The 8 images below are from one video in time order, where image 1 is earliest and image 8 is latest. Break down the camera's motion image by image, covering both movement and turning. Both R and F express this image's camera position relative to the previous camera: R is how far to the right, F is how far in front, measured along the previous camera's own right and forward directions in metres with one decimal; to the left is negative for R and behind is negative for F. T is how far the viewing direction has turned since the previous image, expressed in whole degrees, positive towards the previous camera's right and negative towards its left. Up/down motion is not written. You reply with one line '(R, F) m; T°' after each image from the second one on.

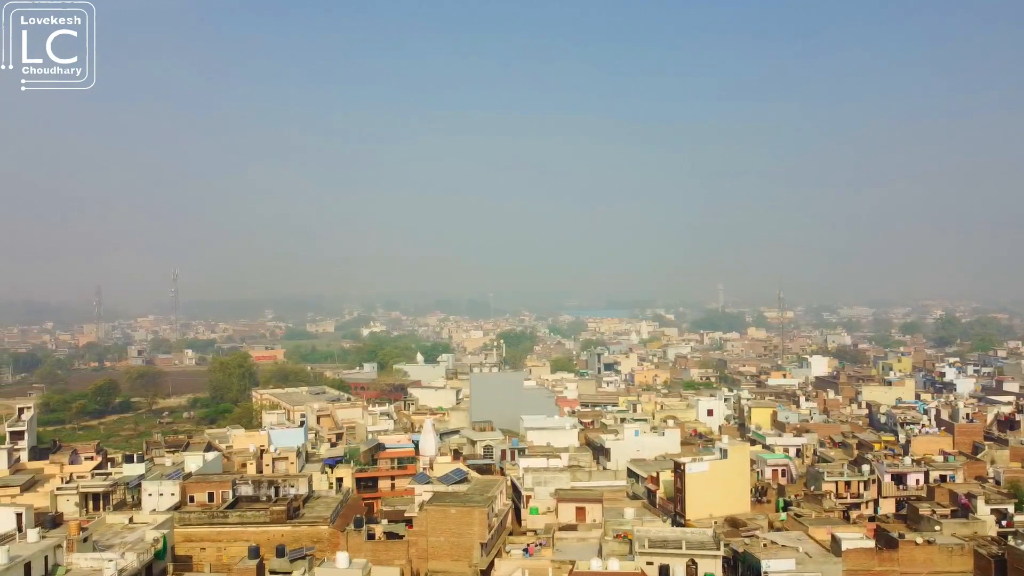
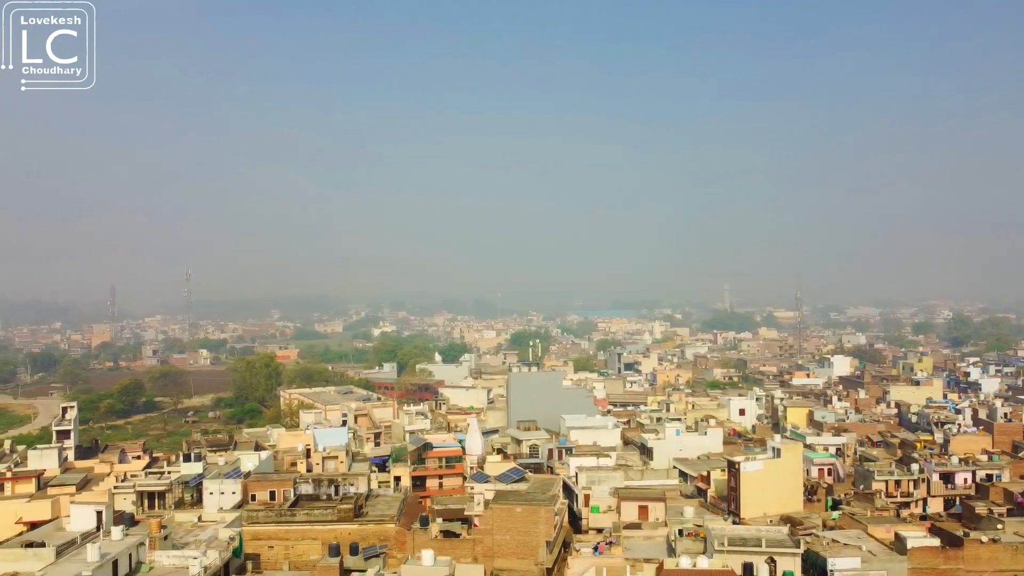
(-1.4, -0.1) m; 0°
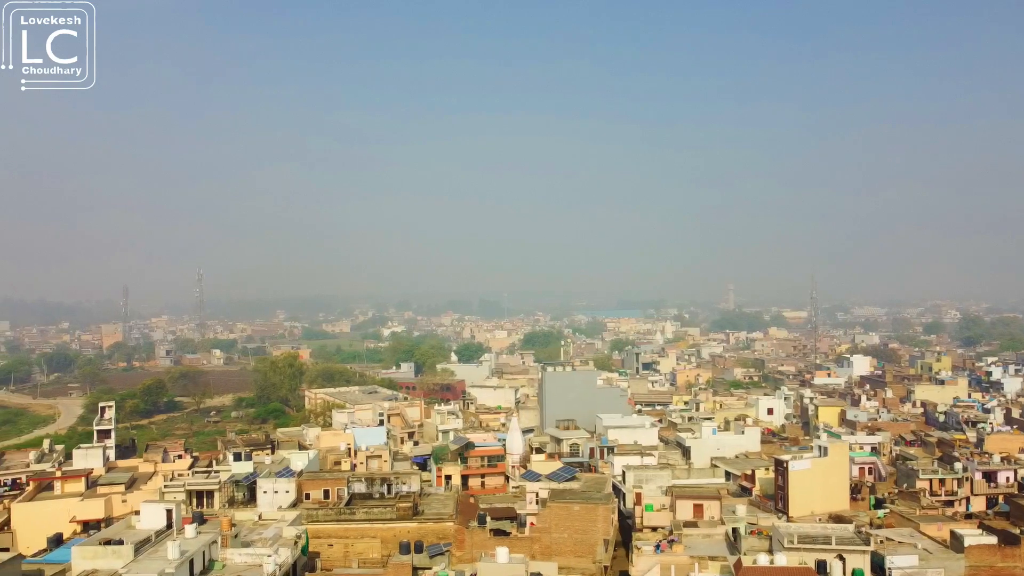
(-1.2, -0.1) m; 0°
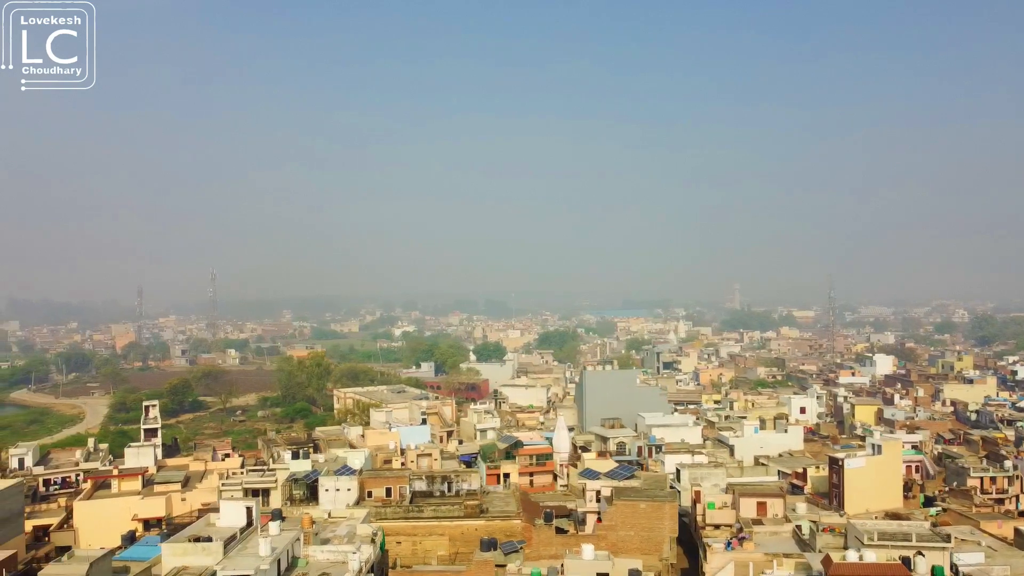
(-1.4, -0.1) m; 0°
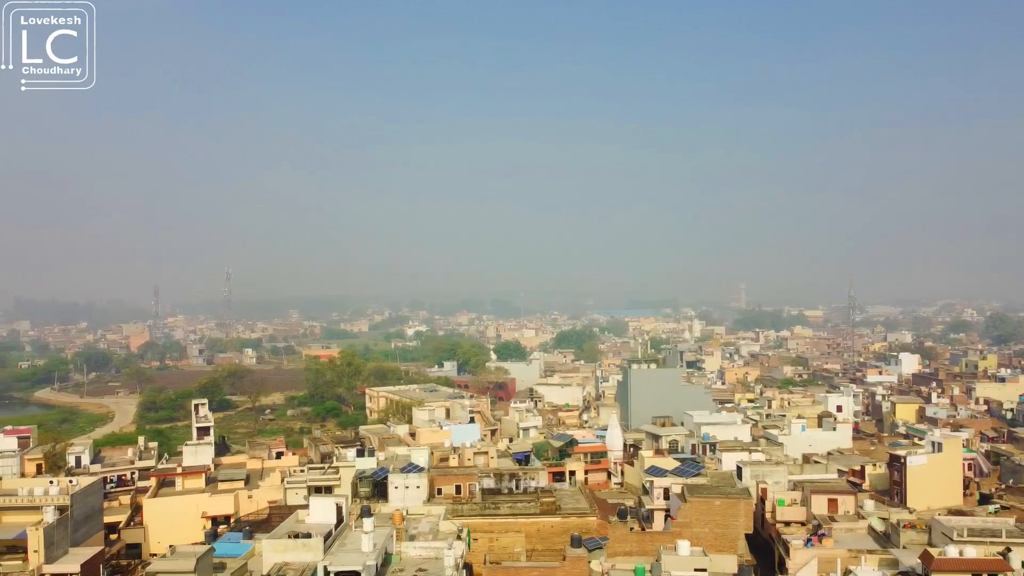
(-1.6, -0.1) m; 0°
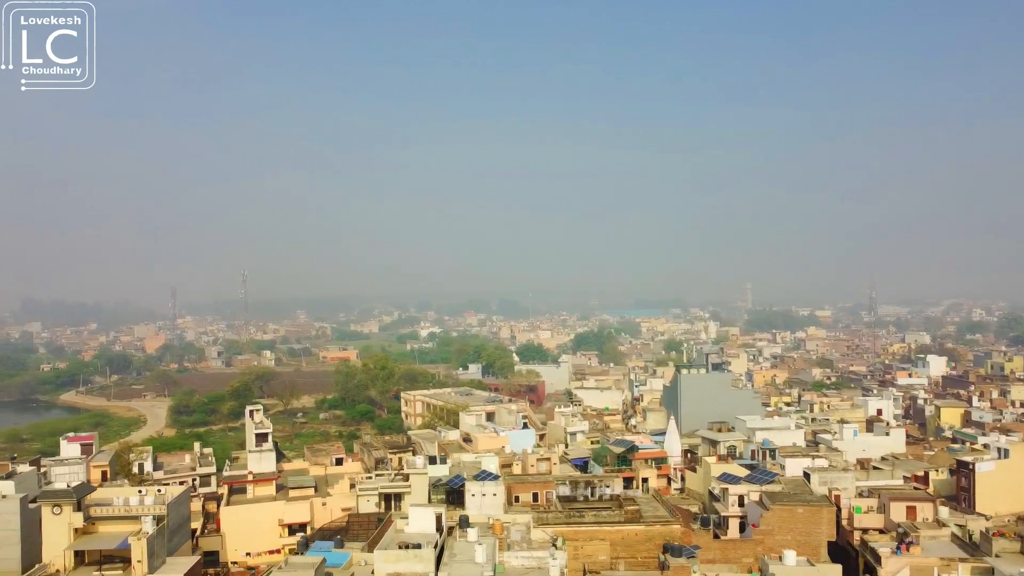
(-1.8, -0.1) m; 0°
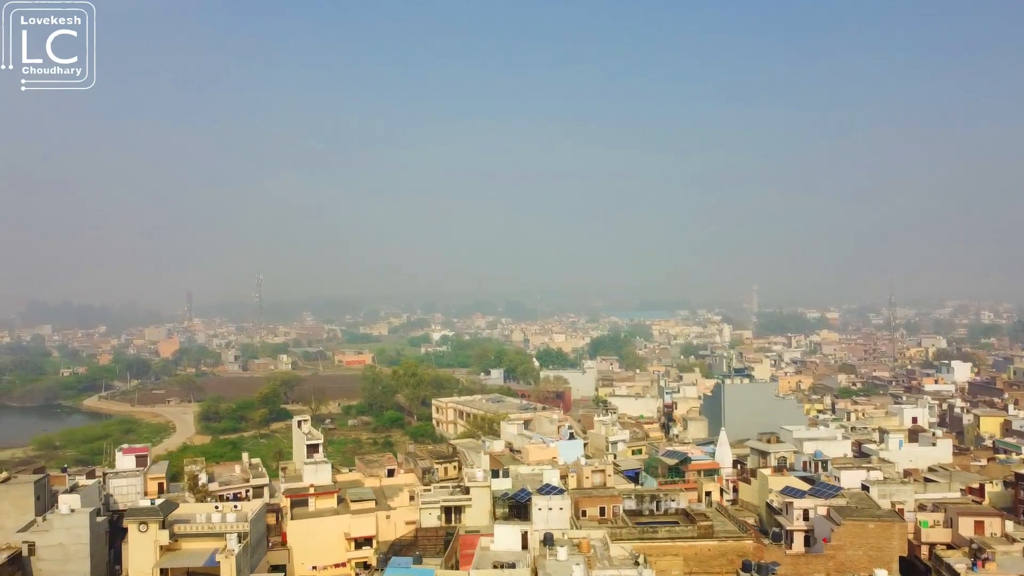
(-1.6, -0.1) m; 0°
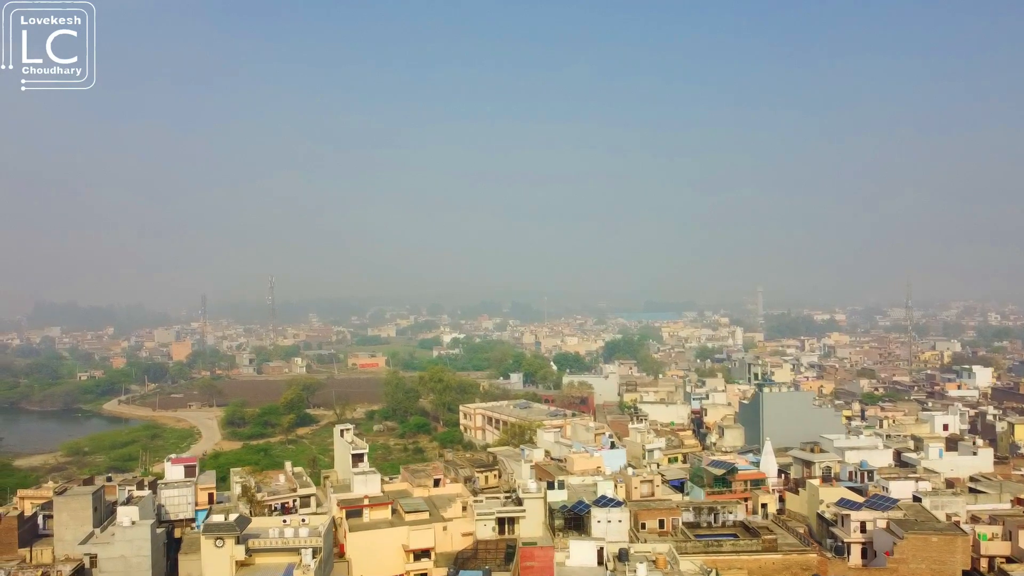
(-1.4, -0.1) m; 0°
